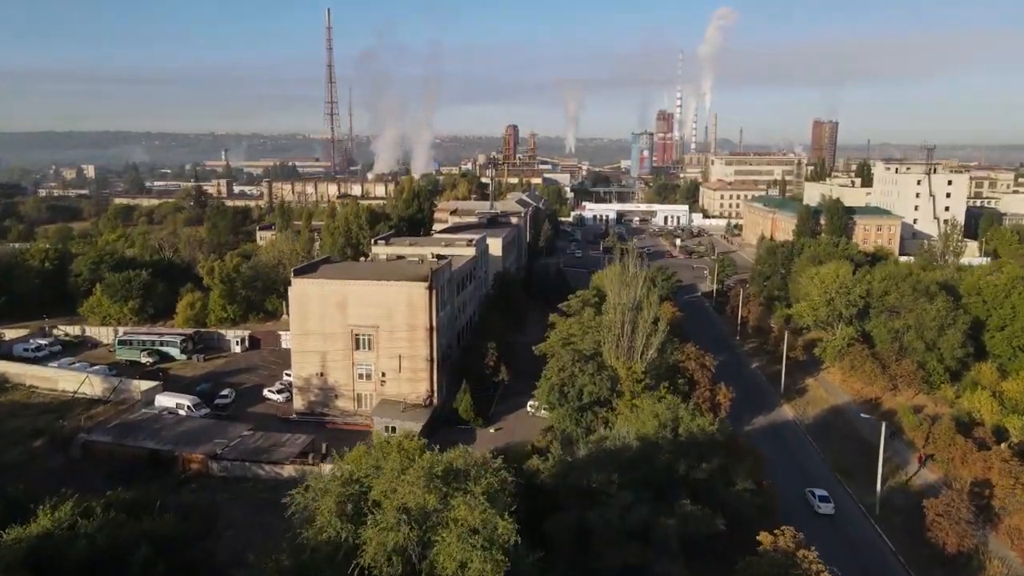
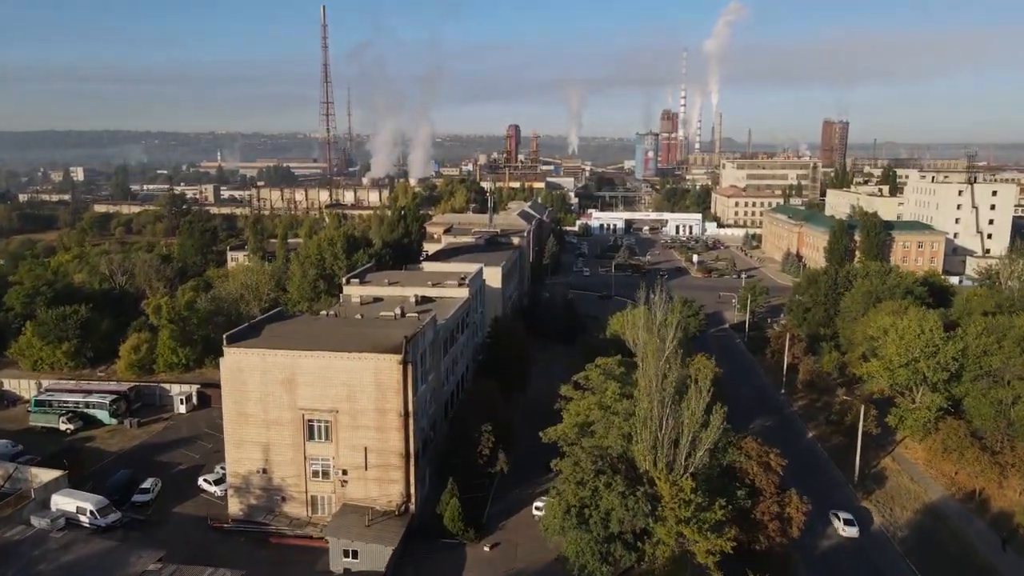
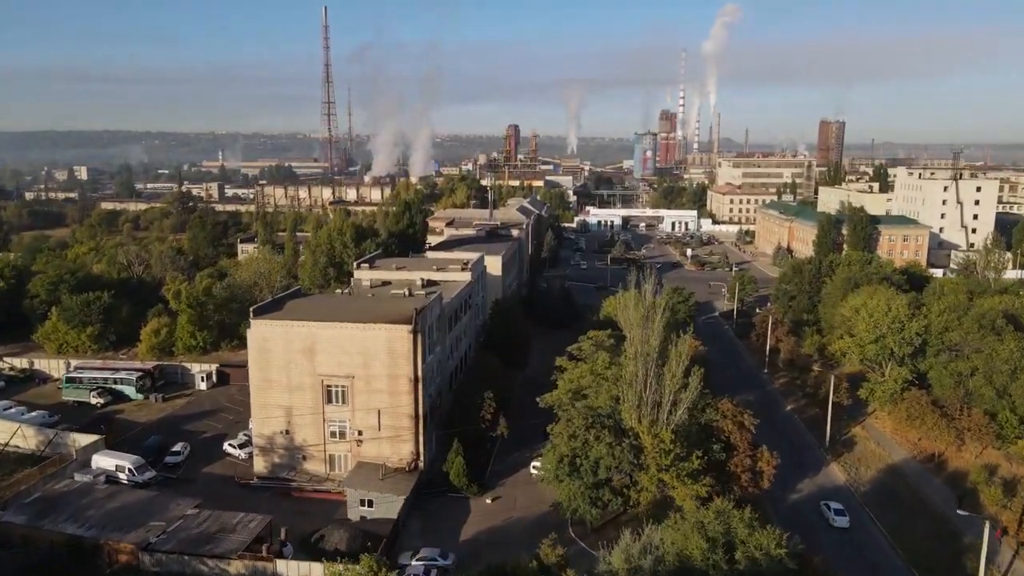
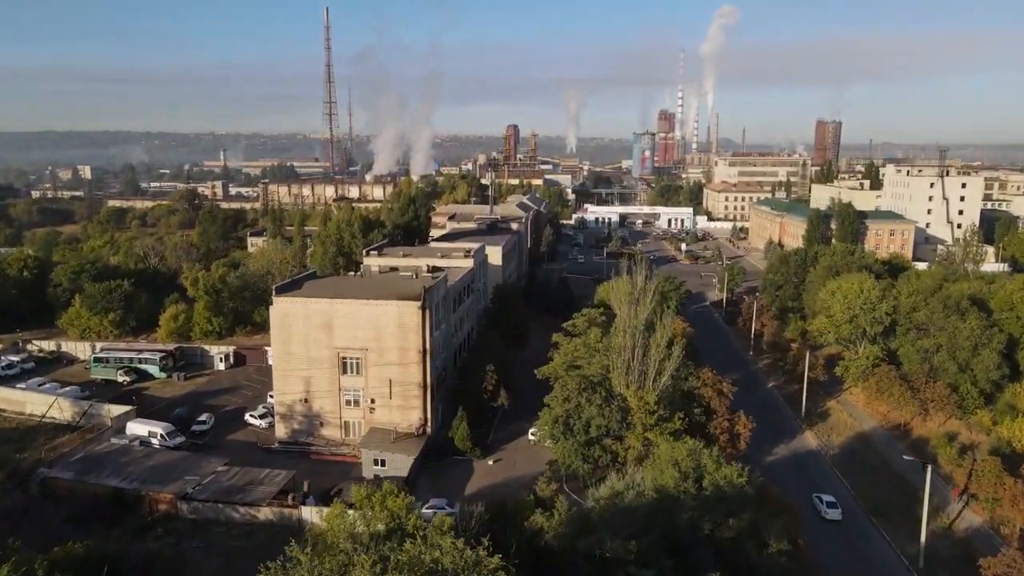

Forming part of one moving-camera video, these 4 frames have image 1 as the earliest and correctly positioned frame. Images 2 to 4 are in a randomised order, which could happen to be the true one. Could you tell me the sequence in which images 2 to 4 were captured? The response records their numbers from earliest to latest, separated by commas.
4, 3, 2
